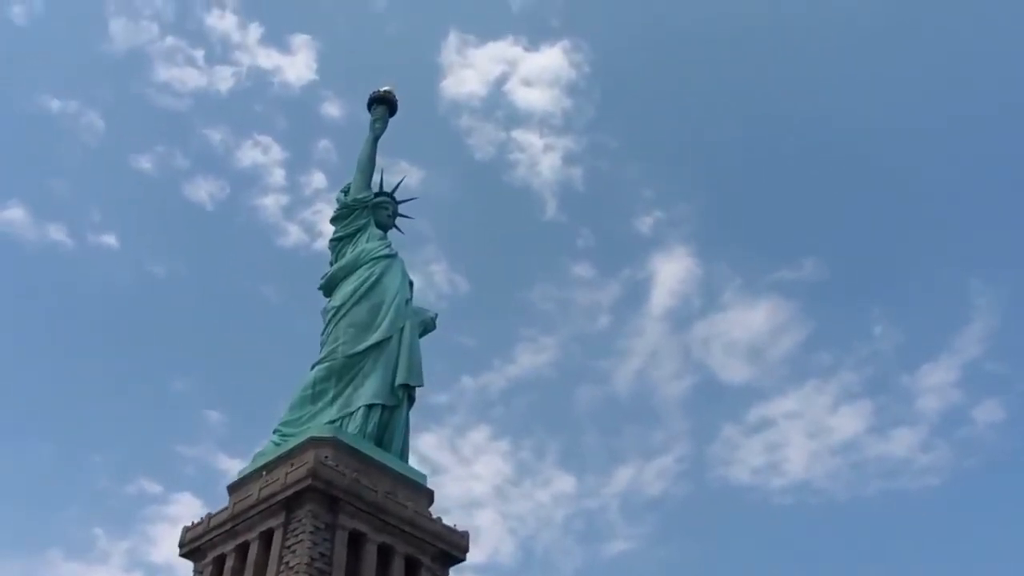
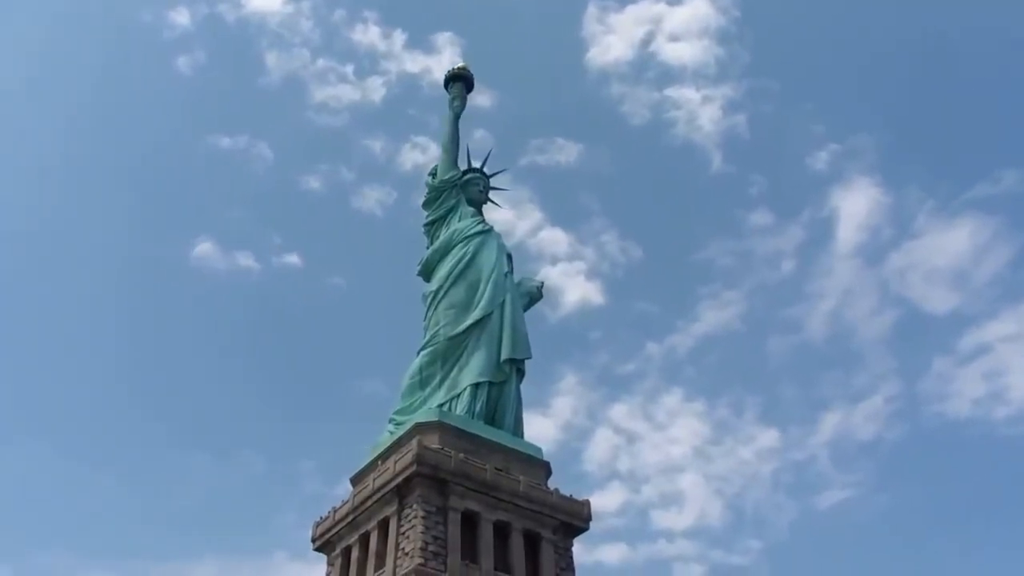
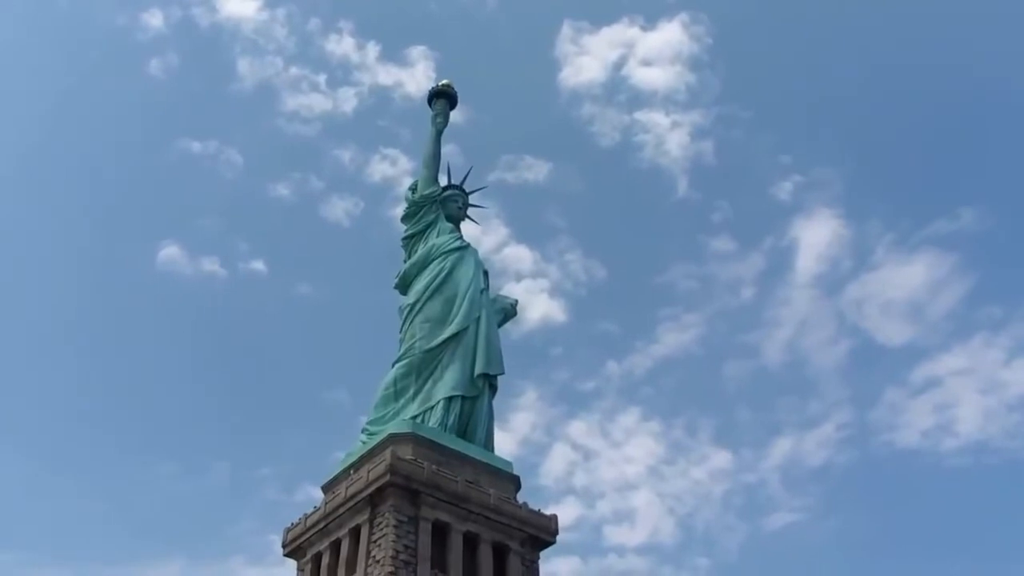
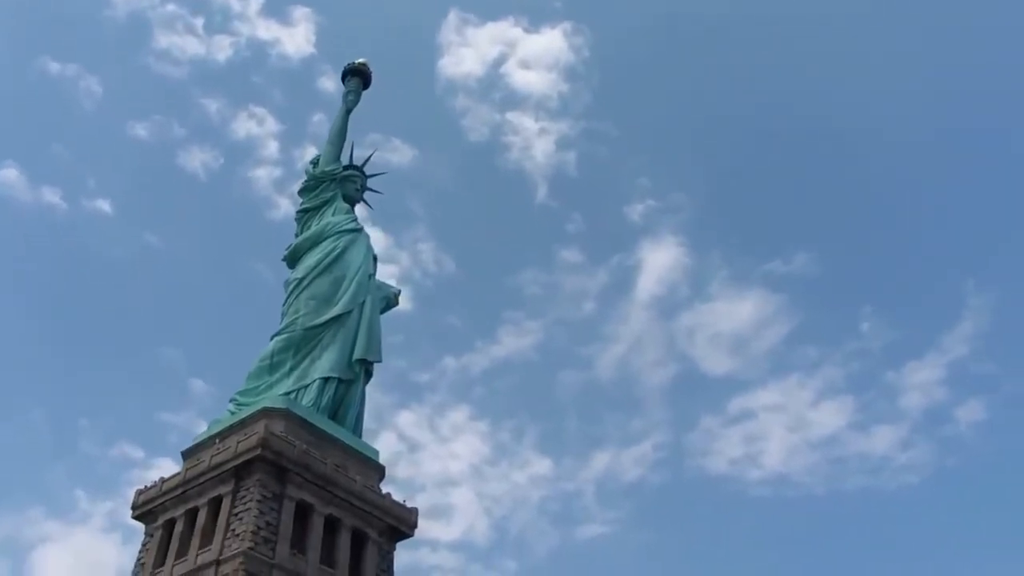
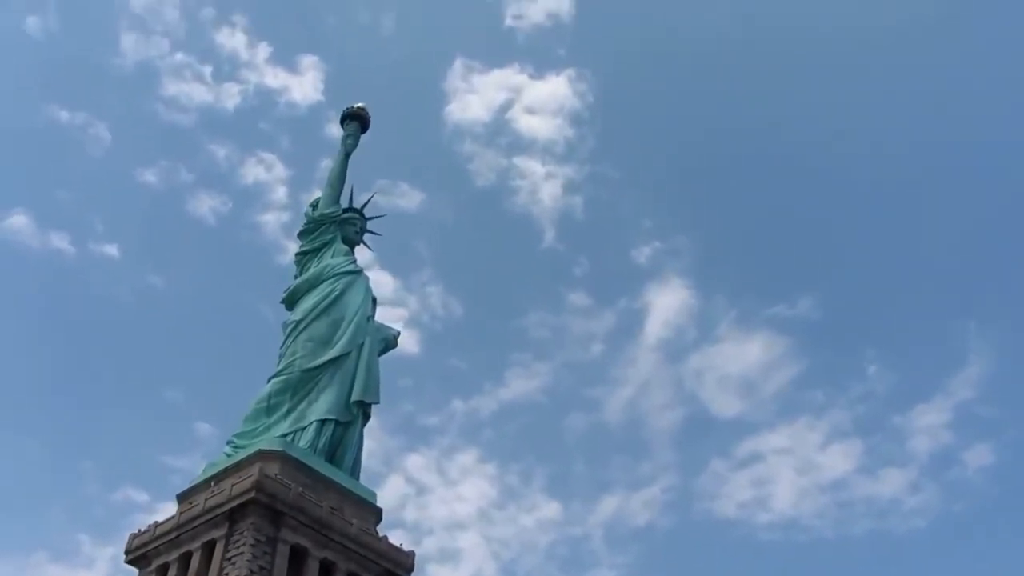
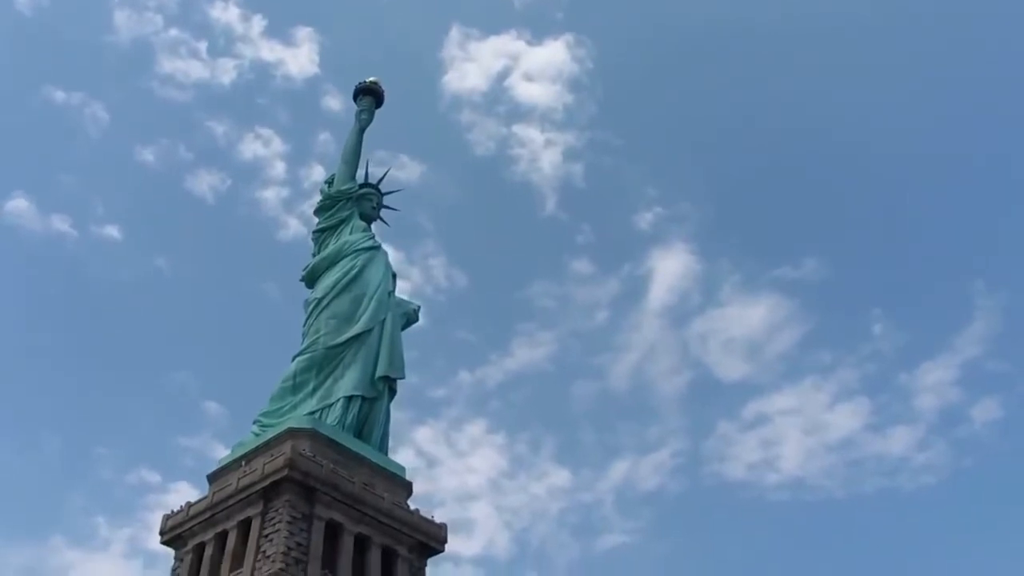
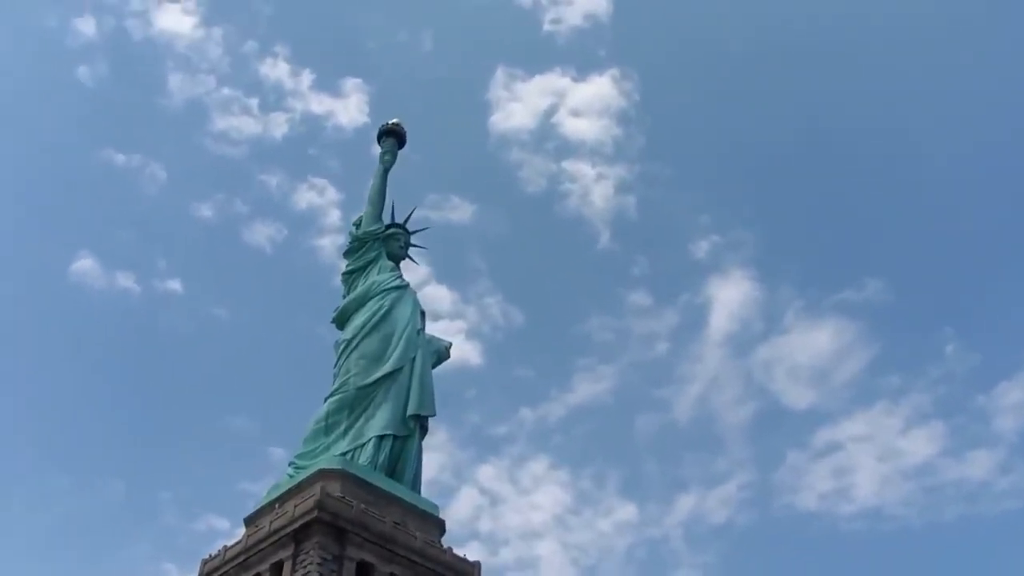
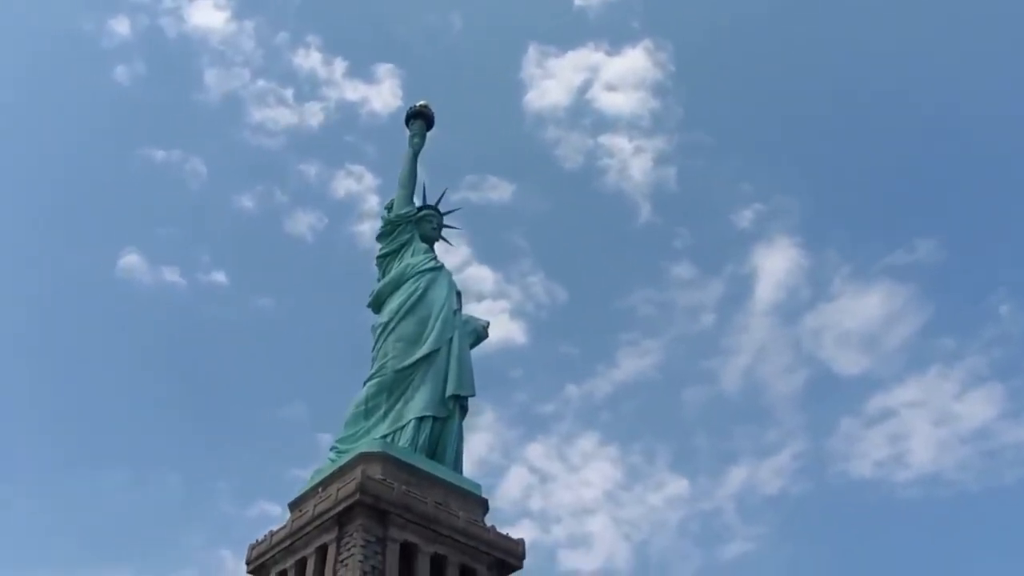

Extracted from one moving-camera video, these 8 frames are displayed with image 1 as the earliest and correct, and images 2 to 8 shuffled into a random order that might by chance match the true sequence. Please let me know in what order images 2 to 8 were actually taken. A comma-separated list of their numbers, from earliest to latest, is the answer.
6, 4, 5, 7, 8, 3, 2
